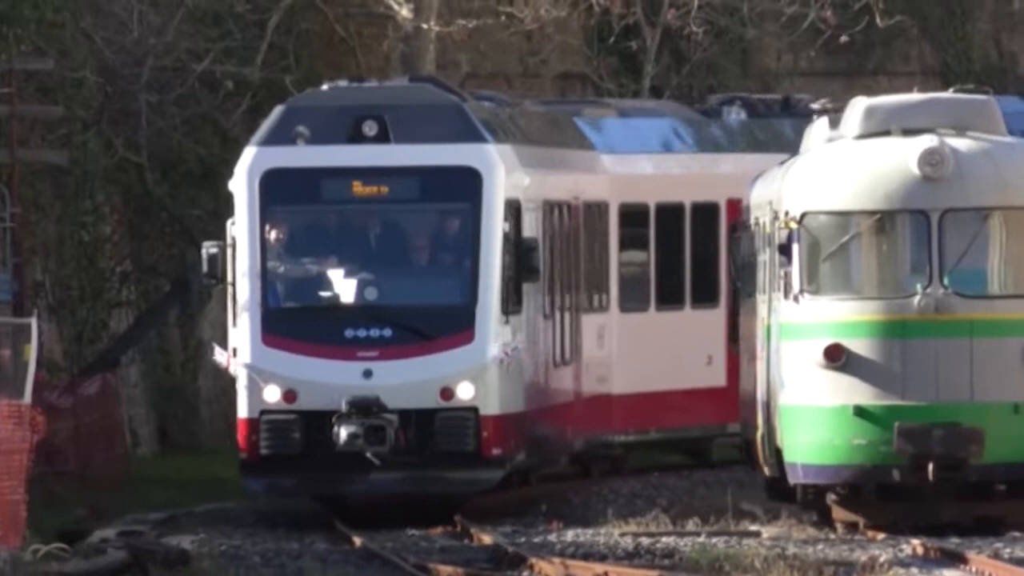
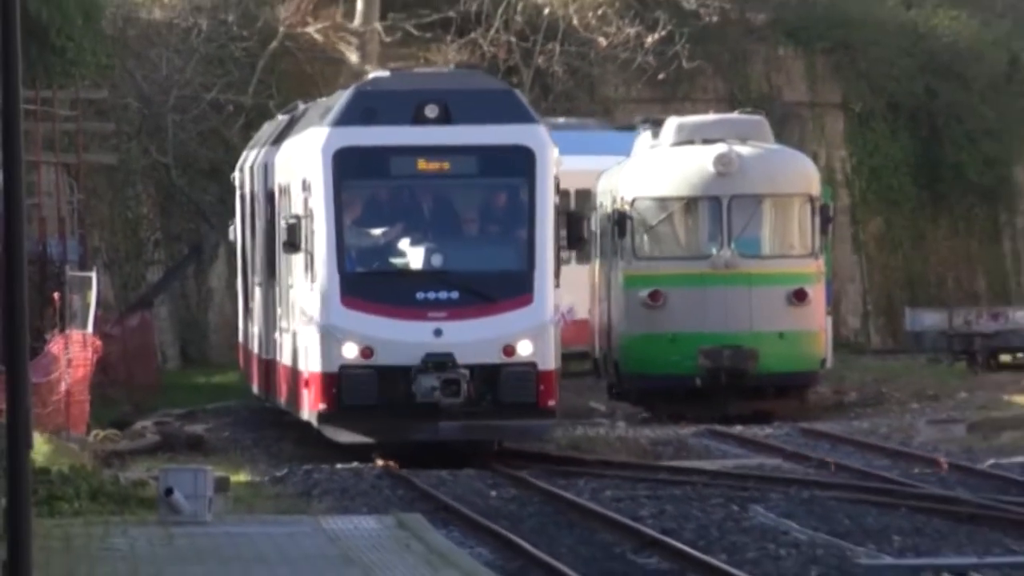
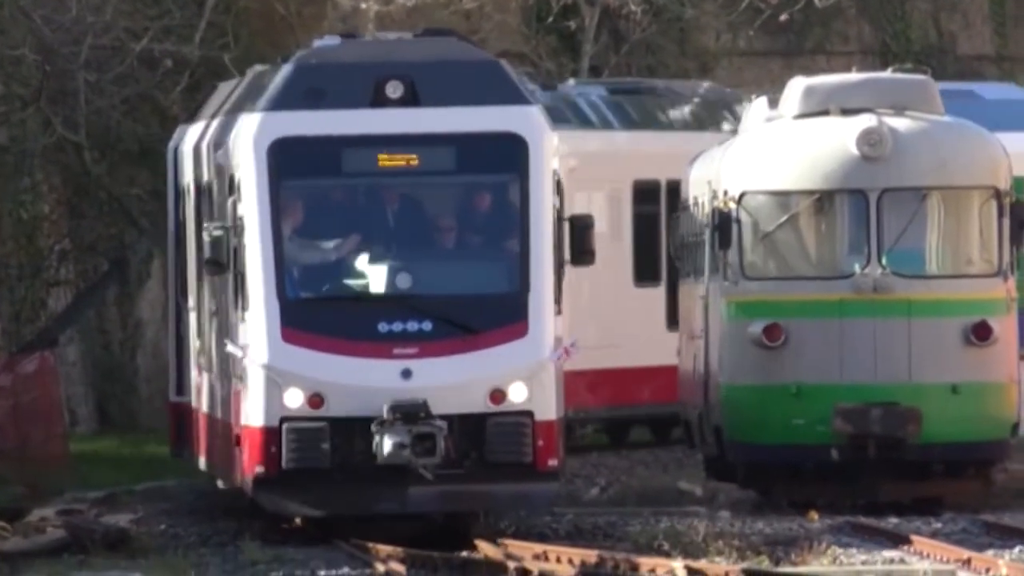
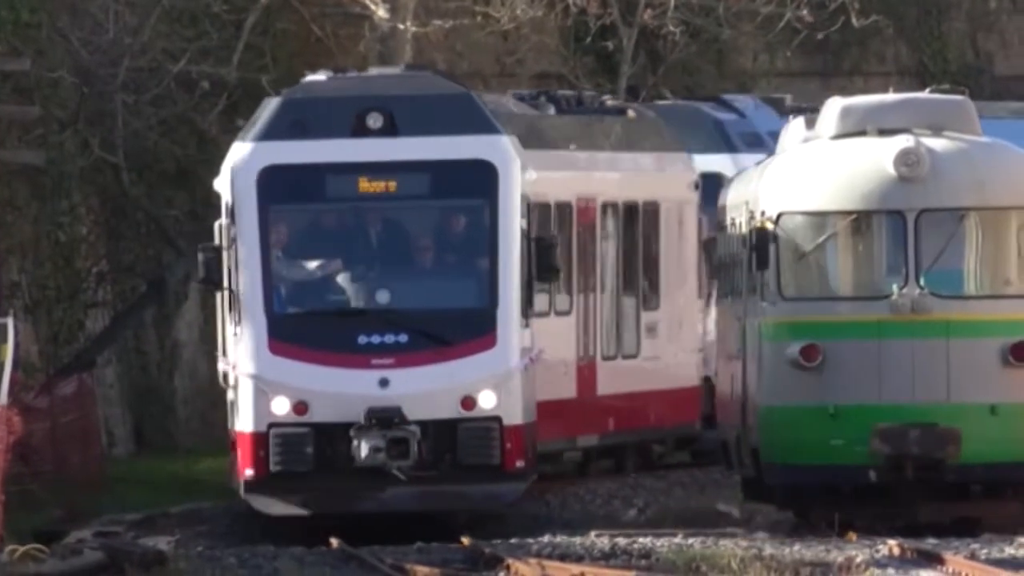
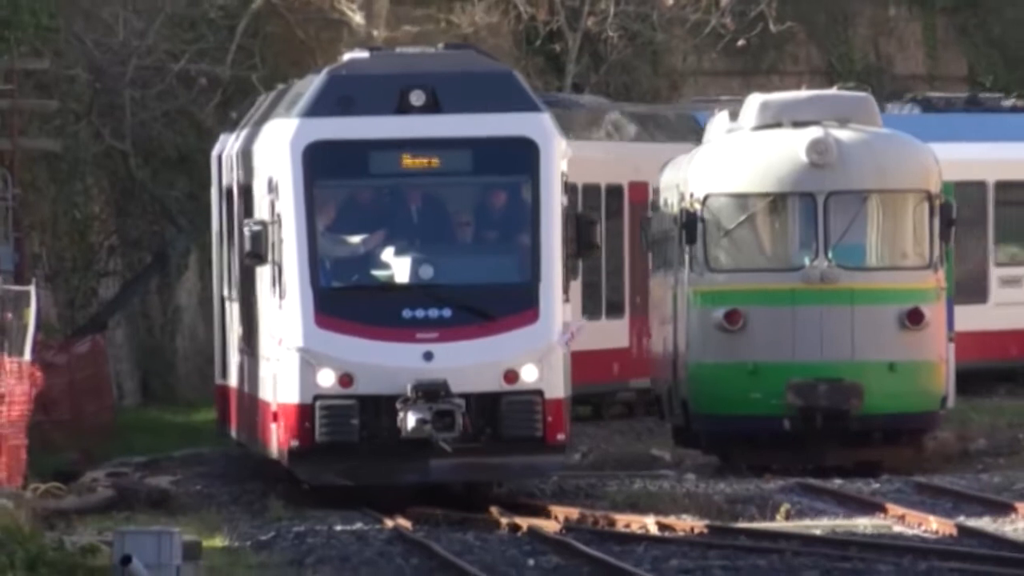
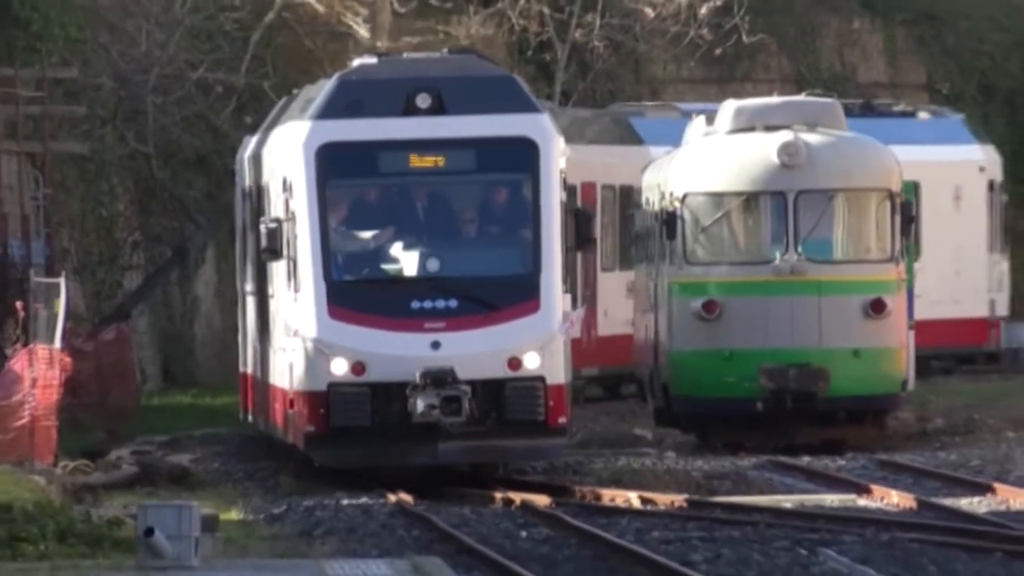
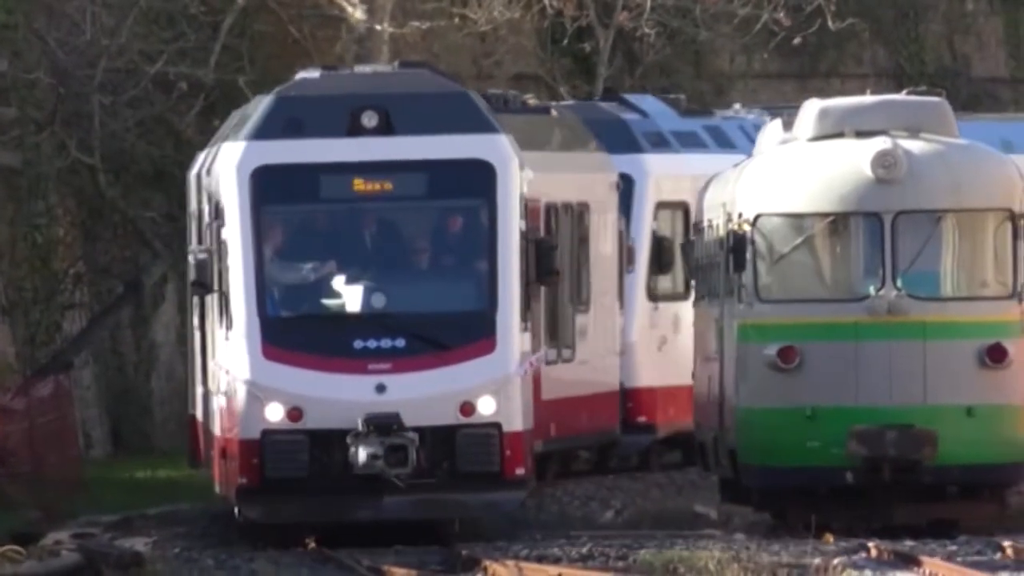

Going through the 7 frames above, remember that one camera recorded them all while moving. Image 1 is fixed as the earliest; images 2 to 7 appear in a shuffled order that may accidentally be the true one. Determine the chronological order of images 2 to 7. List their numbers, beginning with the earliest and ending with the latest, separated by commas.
4, 7, 3, 5, 6, 2
